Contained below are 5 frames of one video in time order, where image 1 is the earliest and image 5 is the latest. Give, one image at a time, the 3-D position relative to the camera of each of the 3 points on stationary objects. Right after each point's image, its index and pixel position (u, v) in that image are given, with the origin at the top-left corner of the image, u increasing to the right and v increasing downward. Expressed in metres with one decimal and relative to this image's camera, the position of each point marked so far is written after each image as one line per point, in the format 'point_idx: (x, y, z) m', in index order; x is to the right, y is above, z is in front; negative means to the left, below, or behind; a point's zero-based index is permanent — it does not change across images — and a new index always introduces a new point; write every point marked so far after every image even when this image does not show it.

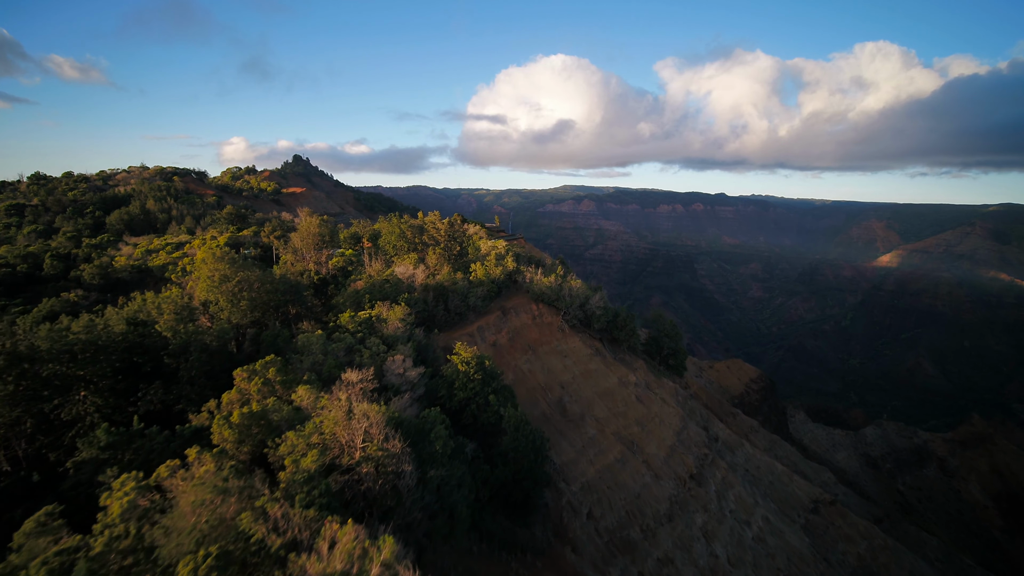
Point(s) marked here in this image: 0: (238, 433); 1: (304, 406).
0: (-4.6, -2.5, +8.6) m
1: (-4.2, -2.4, +10.1) m
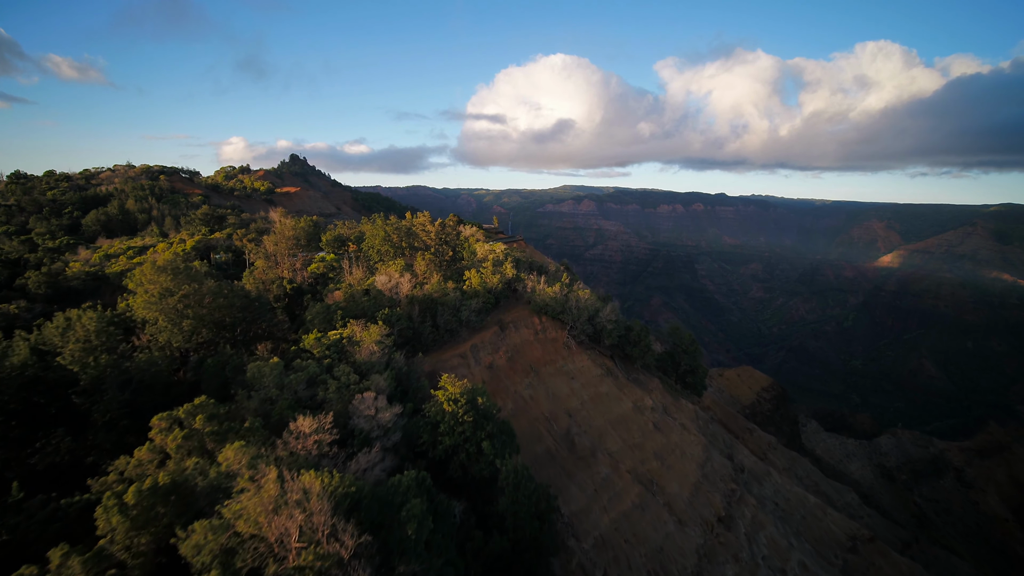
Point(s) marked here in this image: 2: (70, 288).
0: (-4.7, -2.8, +6.3) m
1: (-4.3, -2.8, +7.8) m
2: (-16.3, 0.0, +18.8) m
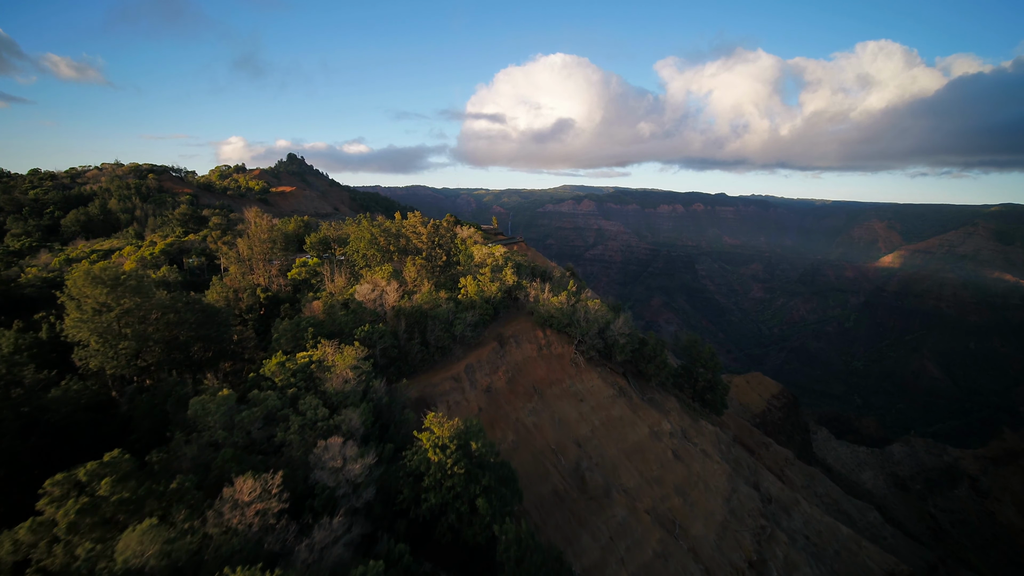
0: (-4.6, -3.1, +4.5) m
1: (-4.2, -3.0, +5.9) m
2: (-16.3, -0.3, +16.9) m
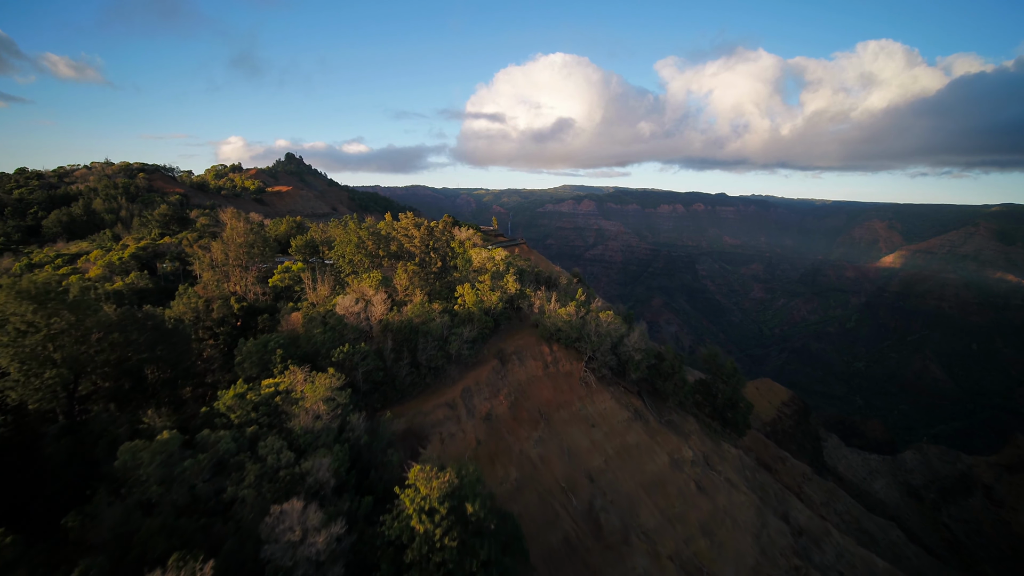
0: (-4.6, -3.4, +2.9) m
1: (-4.2, -3.3, +4.4) m
2: (-16.3, -0.5, +15.3) m
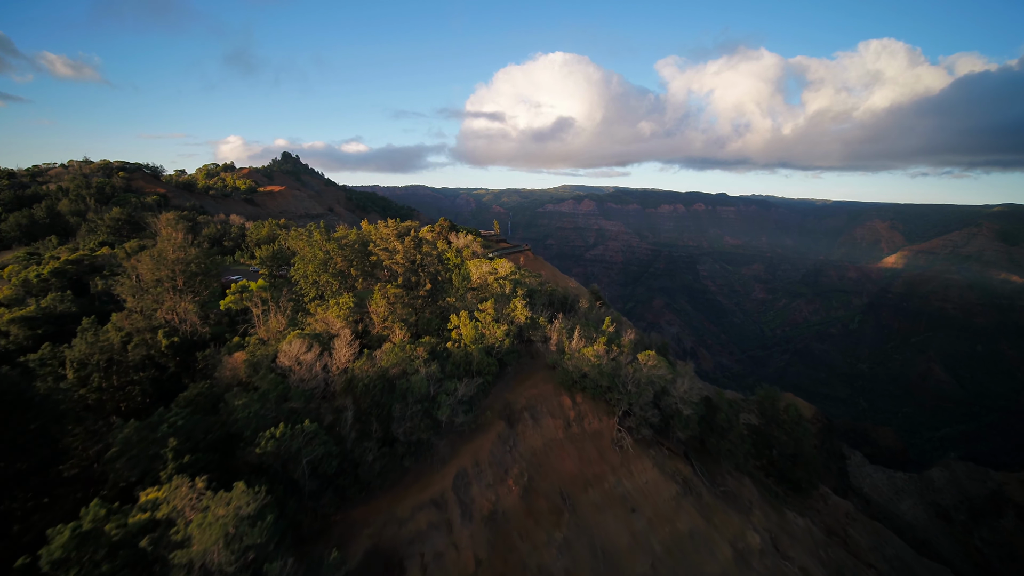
0: (-4.3, -4.0, -0.3) m
1: (-4.0, -3.9, +1.2) m
2: (-16.0, -1.2, +12.2) m
